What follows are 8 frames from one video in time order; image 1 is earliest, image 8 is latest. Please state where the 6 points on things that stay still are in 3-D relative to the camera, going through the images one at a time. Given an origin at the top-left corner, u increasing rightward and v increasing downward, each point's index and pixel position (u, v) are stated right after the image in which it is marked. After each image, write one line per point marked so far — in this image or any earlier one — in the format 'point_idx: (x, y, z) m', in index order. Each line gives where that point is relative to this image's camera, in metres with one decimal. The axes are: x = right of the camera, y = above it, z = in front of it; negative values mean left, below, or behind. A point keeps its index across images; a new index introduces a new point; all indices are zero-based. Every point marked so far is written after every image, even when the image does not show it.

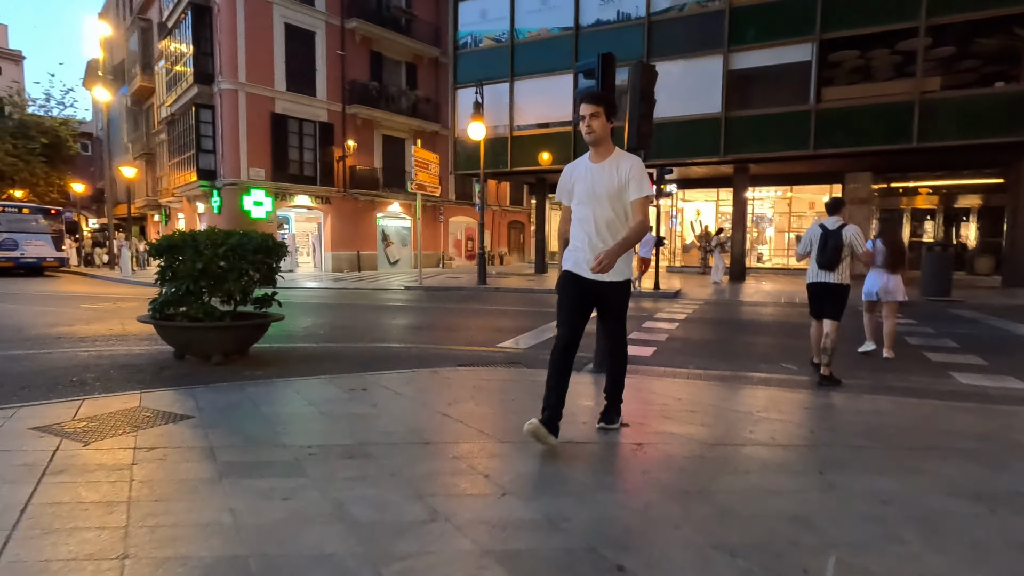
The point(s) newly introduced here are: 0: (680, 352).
0: (+2.5, -1.0, +8.1) m
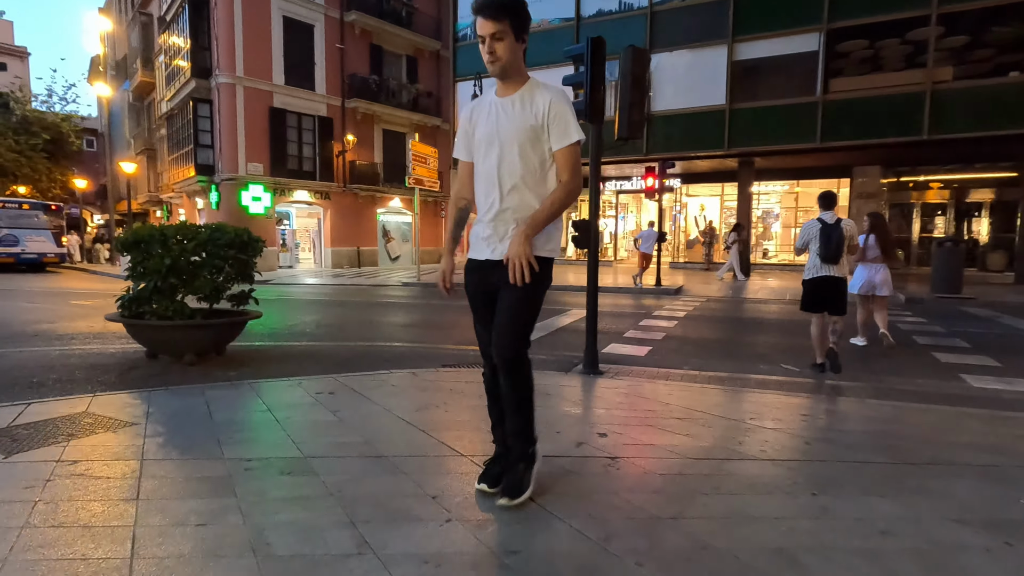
0: (+2.4, -0.9, +7.8) m
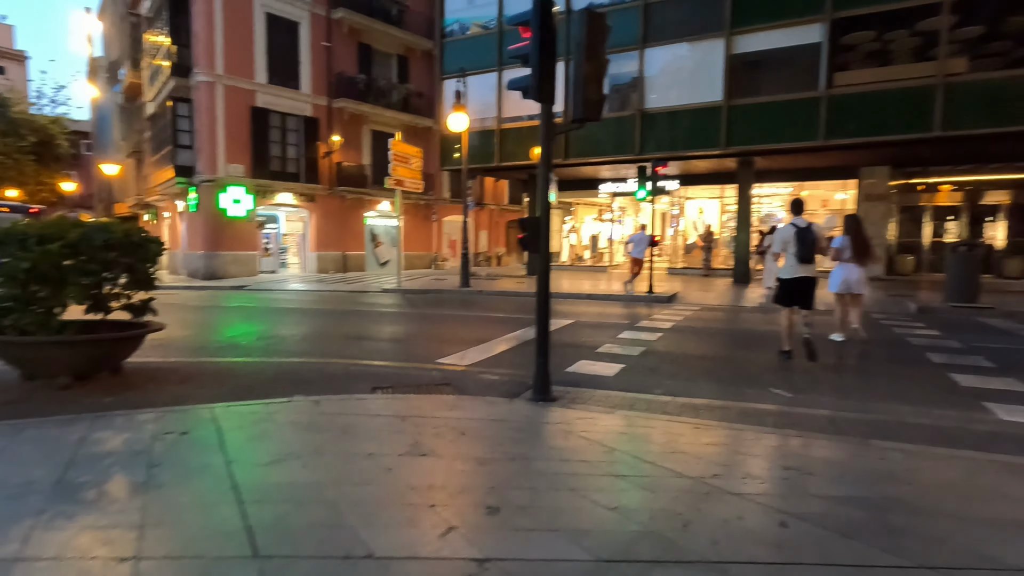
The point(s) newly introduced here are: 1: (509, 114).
0: (+1.7, -1.1, +6.8) m
1: (-0.1, +6.5, +19.8) m
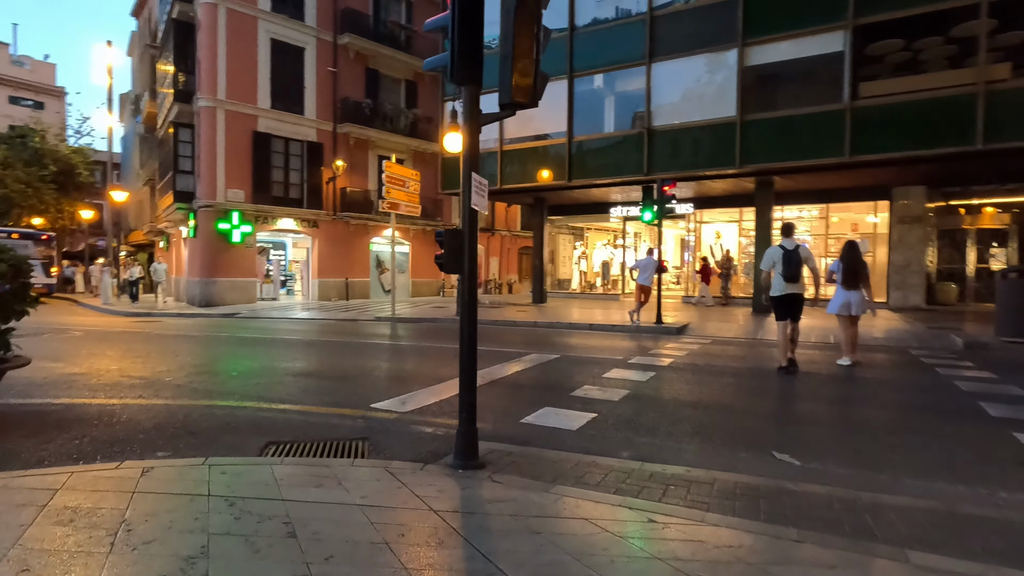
0: (+1.1, -1.4, +5.5) m
1: (0.0, +5.5, +19.0) m
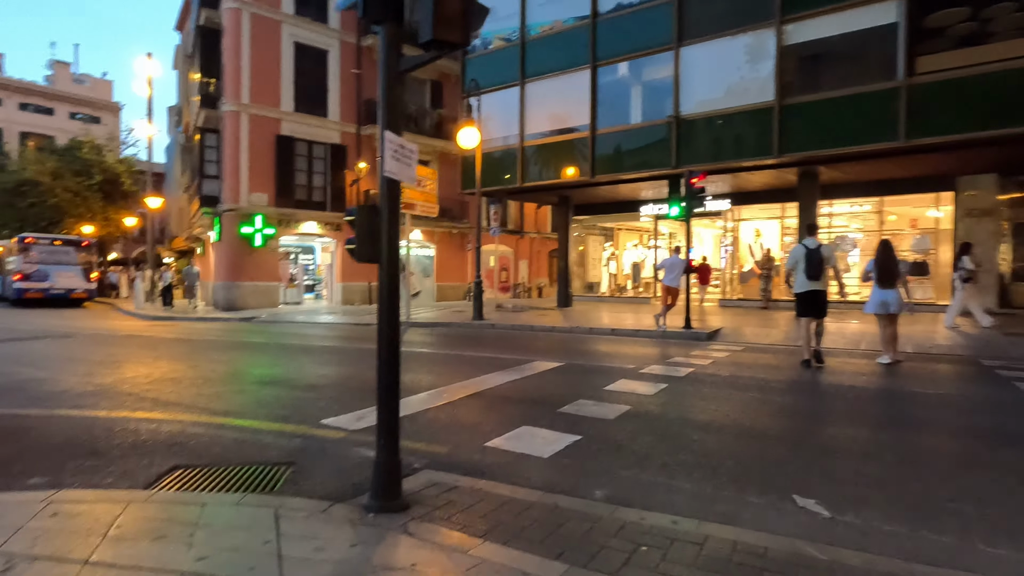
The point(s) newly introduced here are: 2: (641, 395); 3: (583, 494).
0: (+0.8, -1.3, +4.5) m
1: (+0.7, +5.4, +18.1) m
2: (+1.5, -1.3, +6.3) m
3: (+0.5, -1.4, +3.6) m
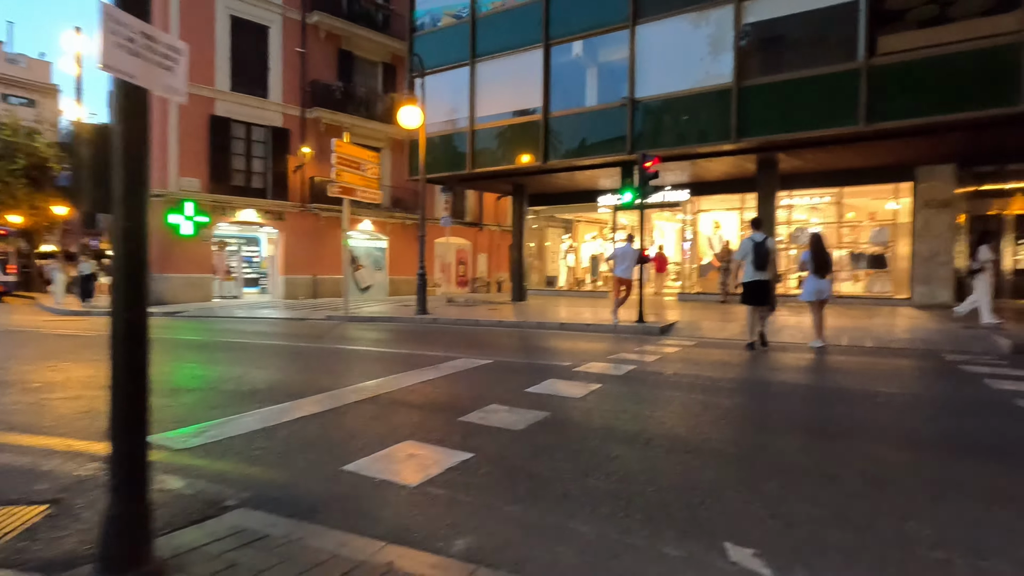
0: (0.0, -1.2, +3.5) m
1: (-0.9, +5.6, +17.0) m
2: (+0.6, -1.1, +5.4) m
3: (-0.3, -1.2, +2.5) m
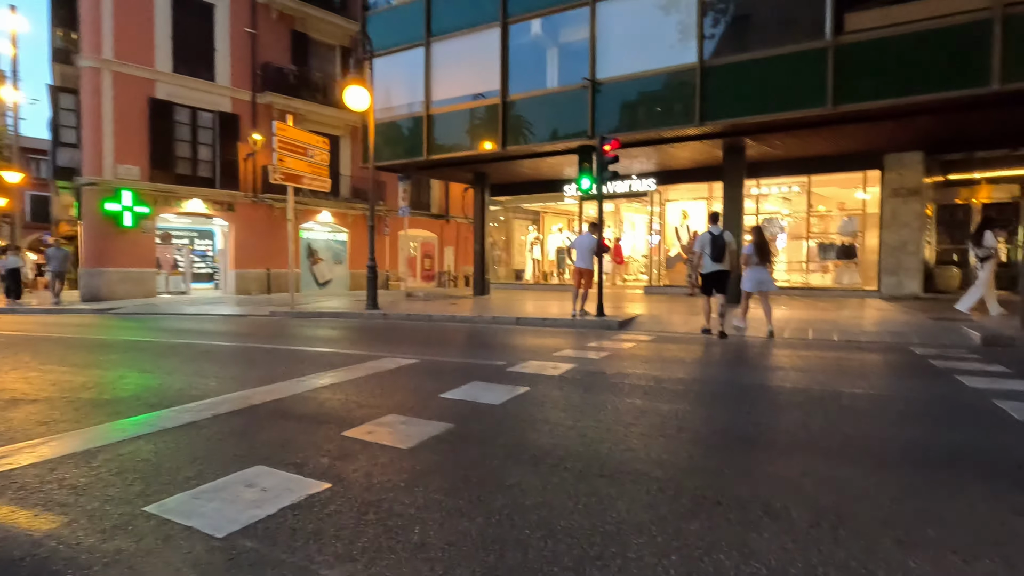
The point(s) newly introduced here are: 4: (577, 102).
0: (-0.8, -1.1, +2.7) m
1: (-2.2, +5.8, +16.1) m
2: (-0.2, -1.0, +4.6) m
3: (-1.0, -1.1, +1.7) m
4: (+1.7, +4.9, +14.2) m
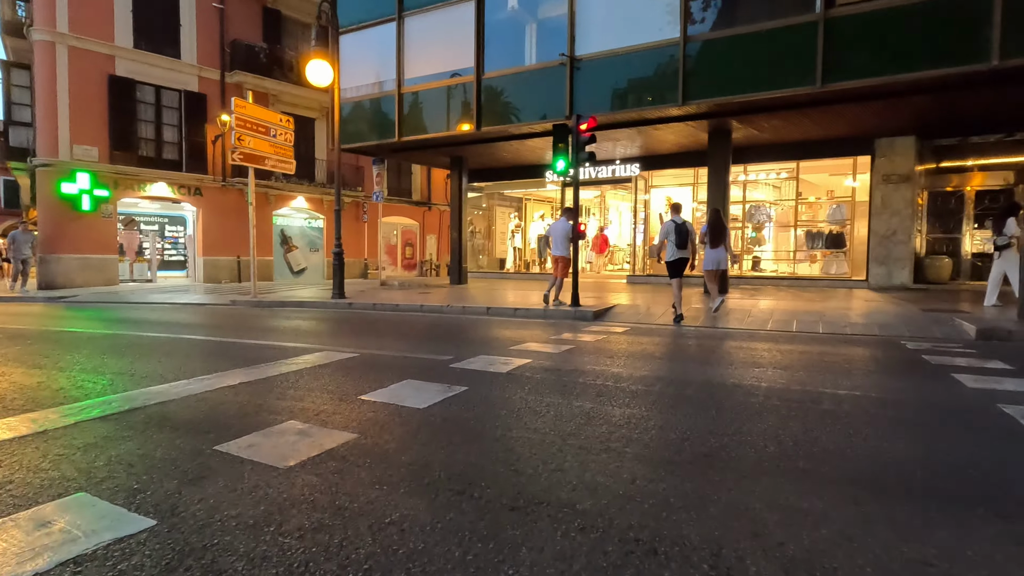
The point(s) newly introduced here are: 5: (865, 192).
0: (-1.3, -1.0, +2.0) m
1: (-2.8, +6.1, +15.3) m
2: (-0.8, -0.9, +3.9) m
3: (-1.5, -1.1, +1.1) m
4: (+1.1, +5.2, +13.4) m
5: (+9.8, +2.7, +14.9) m
